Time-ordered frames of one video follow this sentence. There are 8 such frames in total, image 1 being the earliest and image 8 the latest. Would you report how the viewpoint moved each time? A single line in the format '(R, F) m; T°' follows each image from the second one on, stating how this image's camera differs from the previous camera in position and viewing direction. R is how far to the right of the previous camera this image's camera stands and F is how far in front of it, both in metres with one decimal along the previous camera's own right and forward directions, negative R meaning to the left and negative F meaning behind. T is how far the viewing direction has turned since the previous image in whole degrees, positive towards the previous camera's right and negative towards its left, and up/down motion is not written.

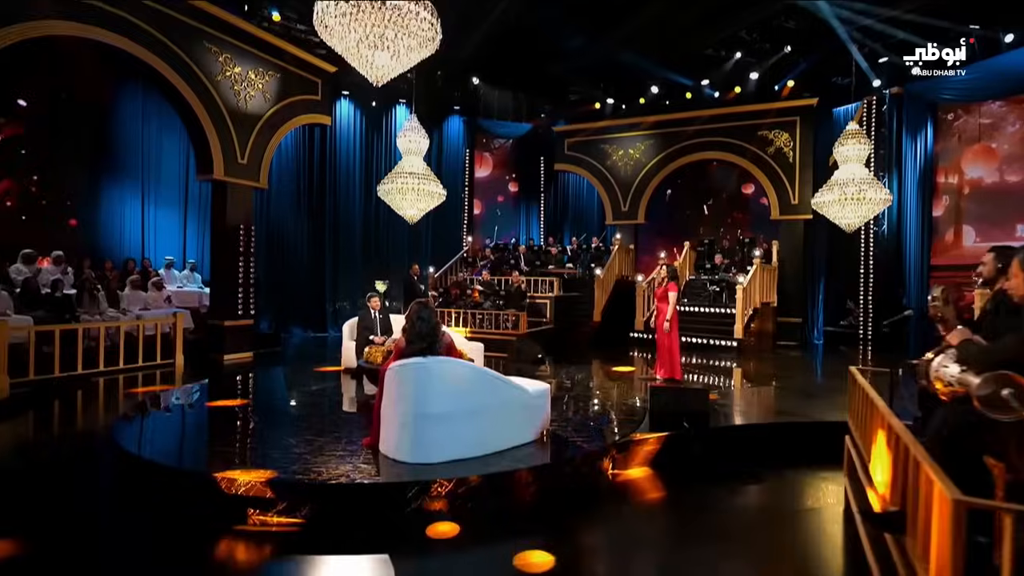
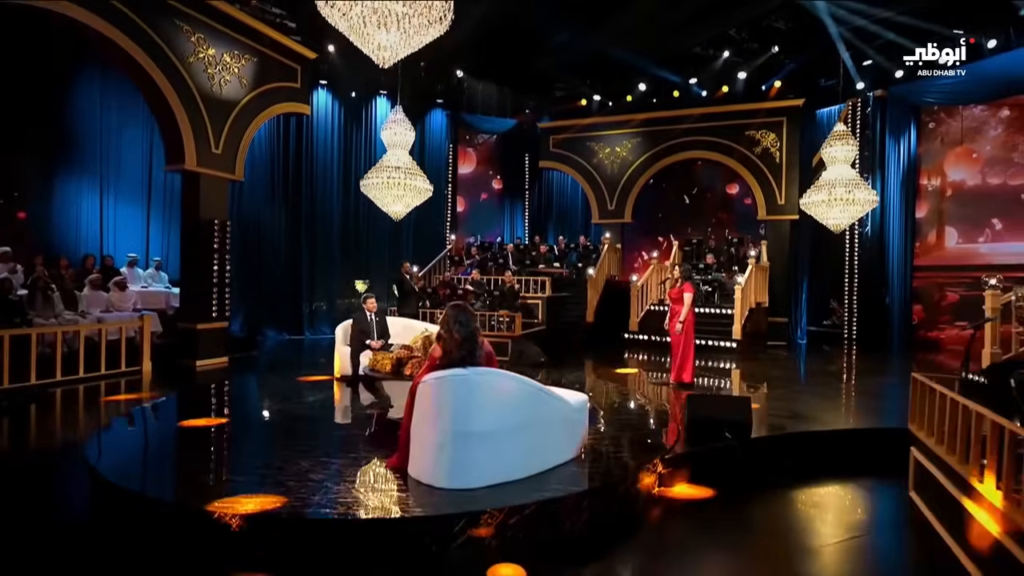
(-0.5, +0.4) m; +4°
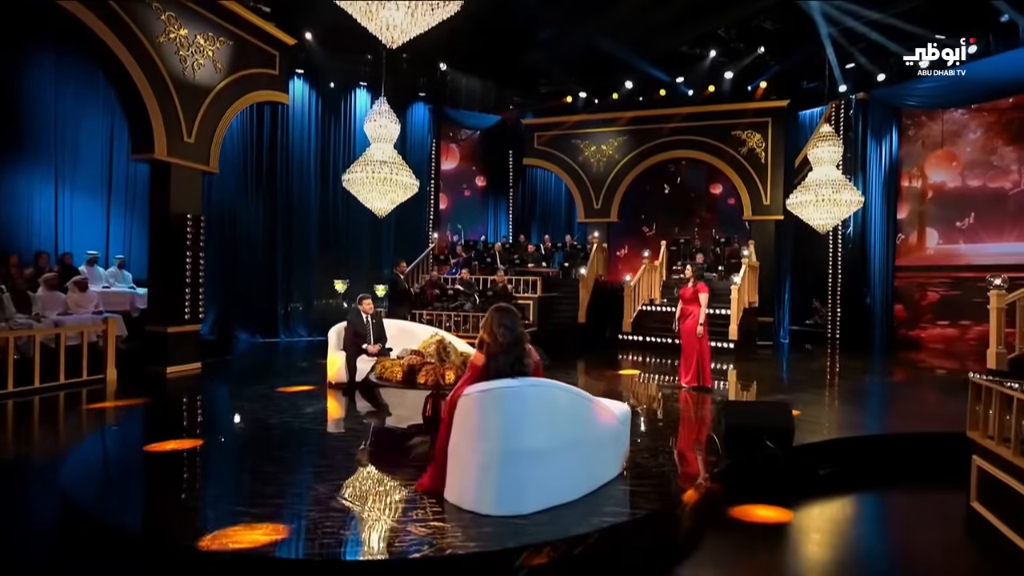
(-0.4, +0.3) m; +4°
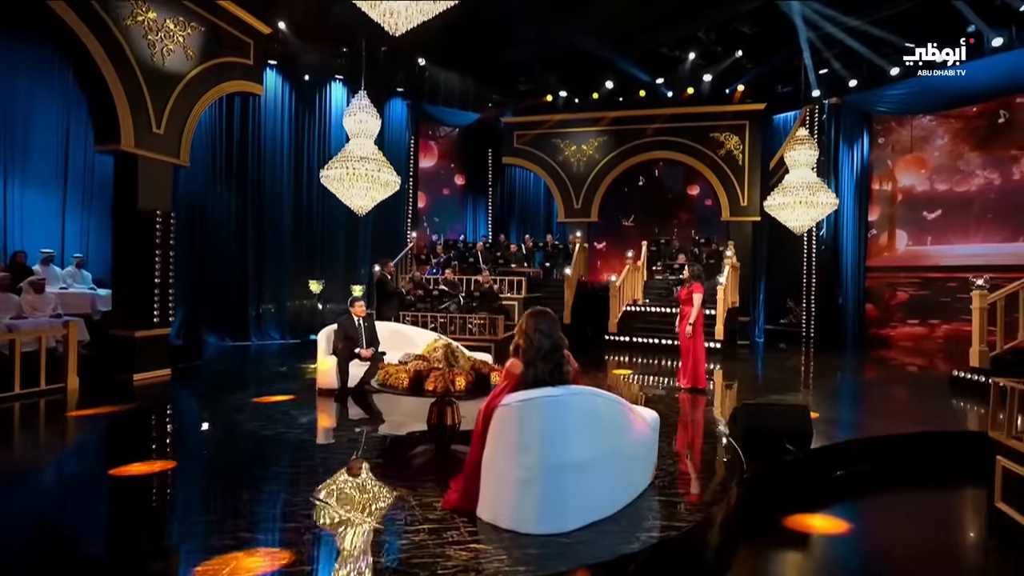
(-0.4, +0.2) m; +4°
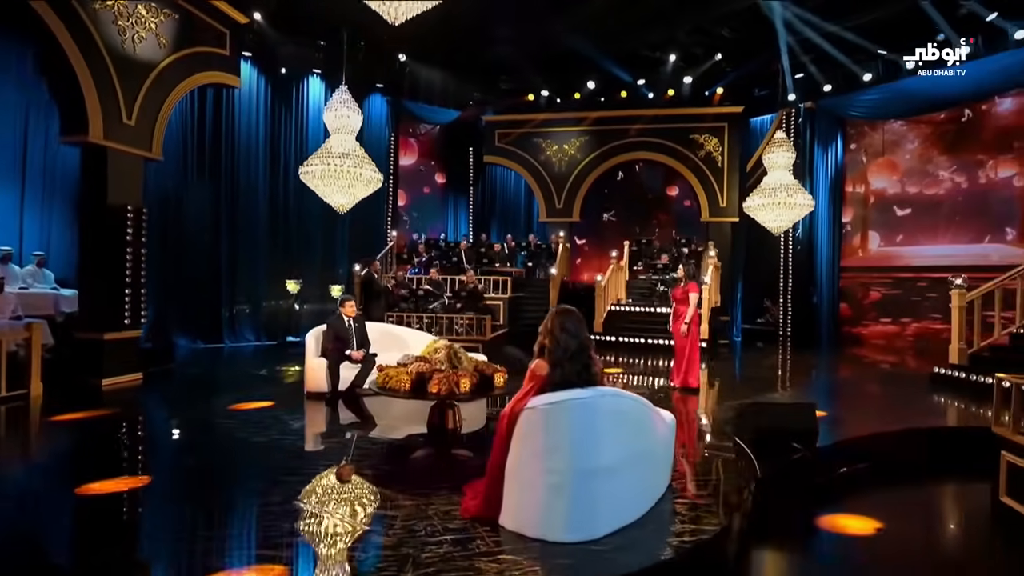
(-0.3, +0.1) m; +3°
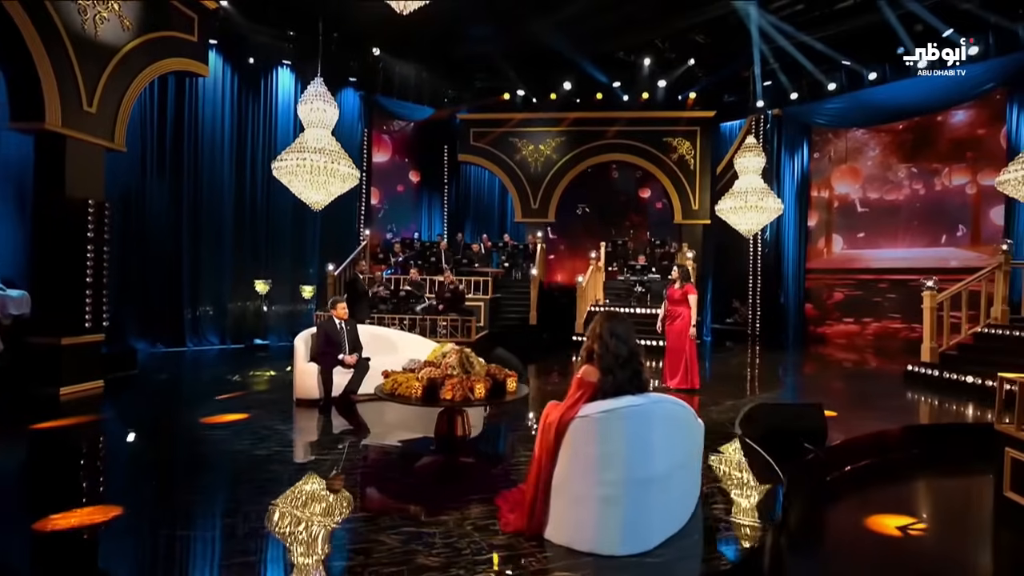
(-0.4, +0.1) m; +4°
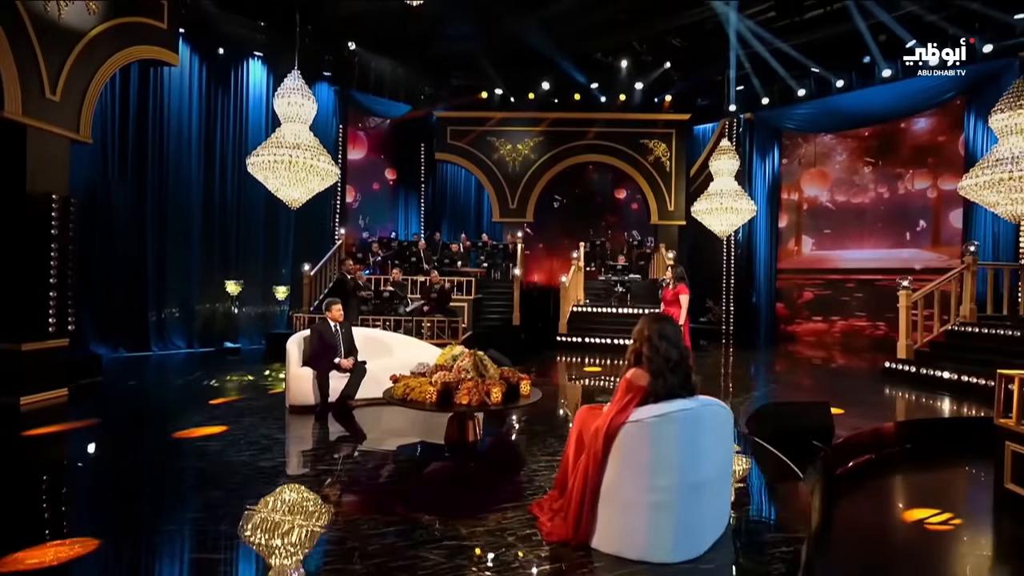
(-0.4, +0.1) m; +4°
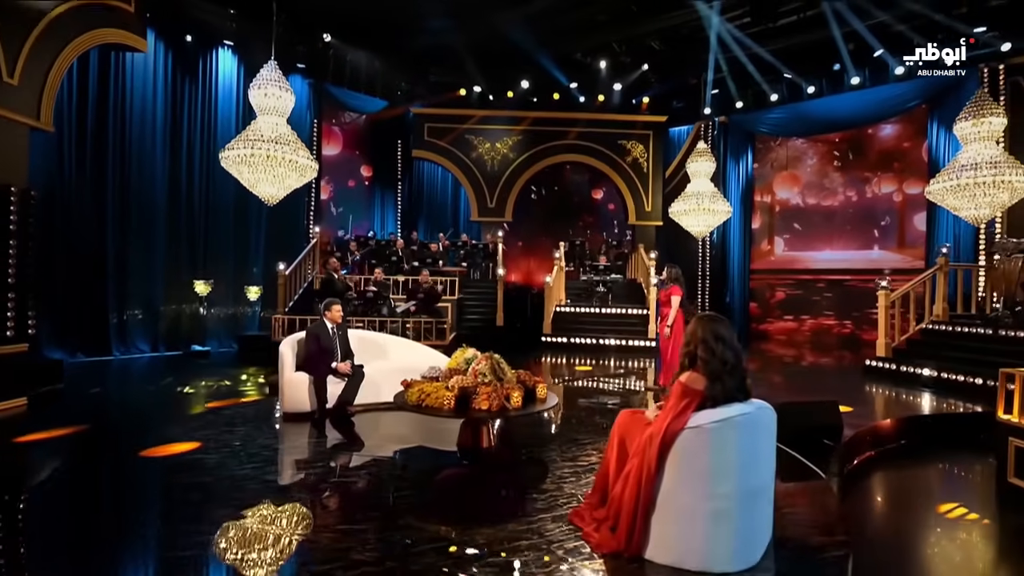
(-0.4, +0.1) m; +4°
